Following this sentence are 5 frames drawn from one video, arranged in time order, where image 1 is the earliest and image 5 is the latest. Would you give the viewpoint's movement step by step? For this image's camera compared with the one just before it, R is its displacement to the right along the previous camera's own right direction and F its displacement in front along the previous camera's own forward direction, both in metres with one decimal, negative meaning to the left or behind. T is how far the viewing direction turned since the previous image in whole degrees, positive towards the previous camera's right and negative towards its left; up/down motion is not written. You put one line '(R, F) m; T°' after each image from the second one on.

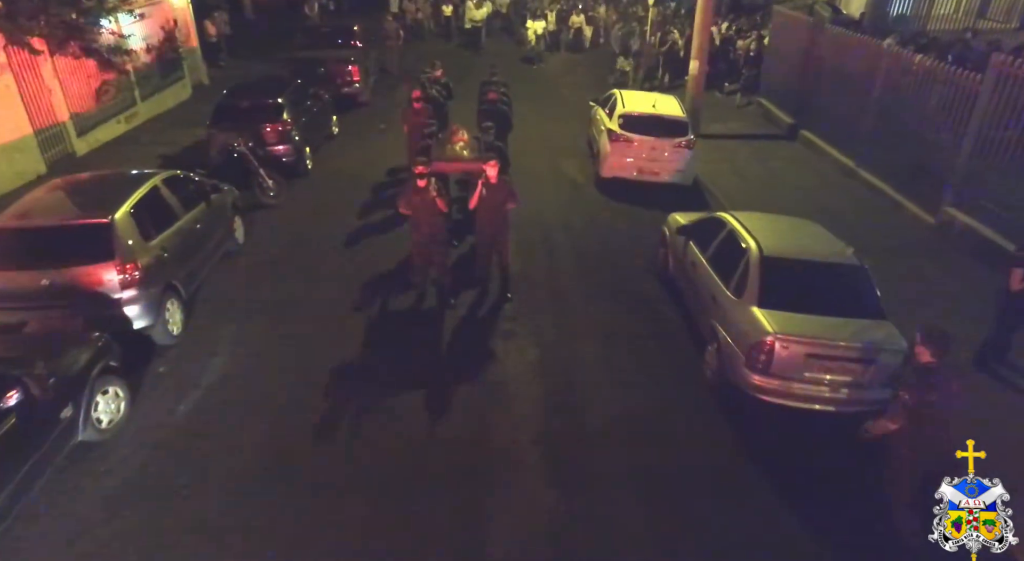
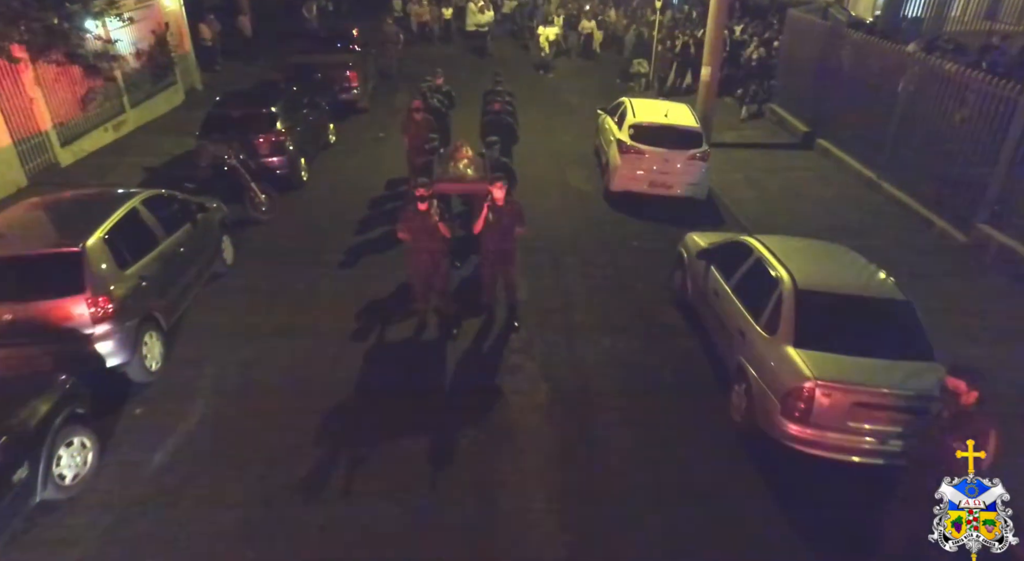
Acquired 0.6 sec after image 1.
(-0.1, +0.6) m; 0°
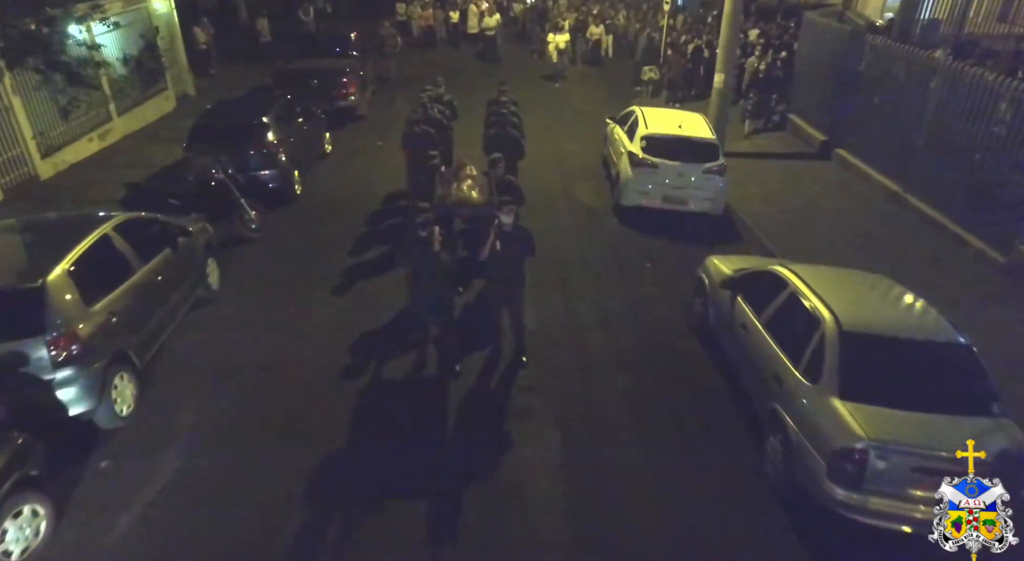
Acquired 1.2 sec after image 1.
(-0.1, +0.6) m; 0°
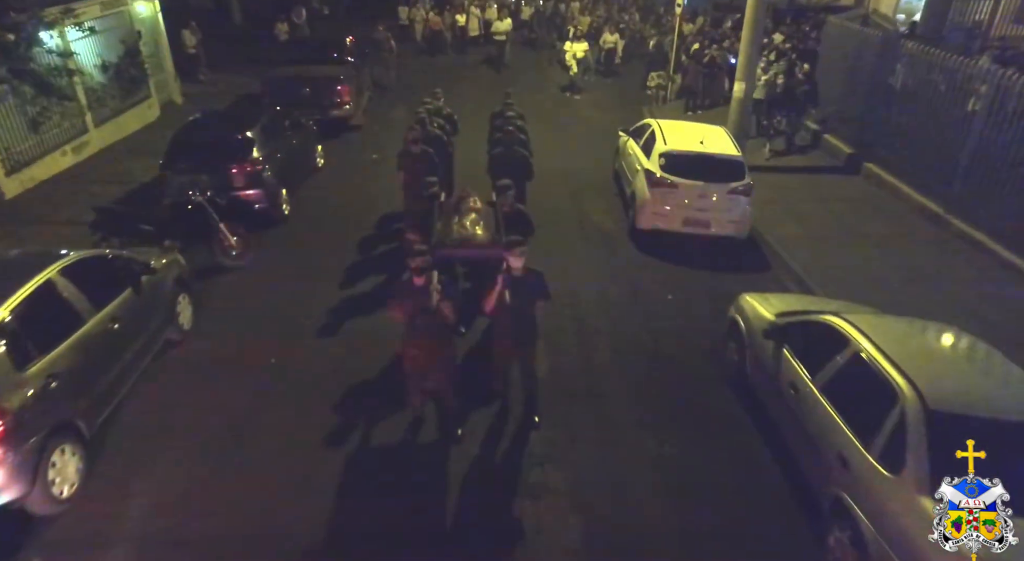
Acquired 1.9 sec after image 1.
(-0.1, +0.9) m; 0°
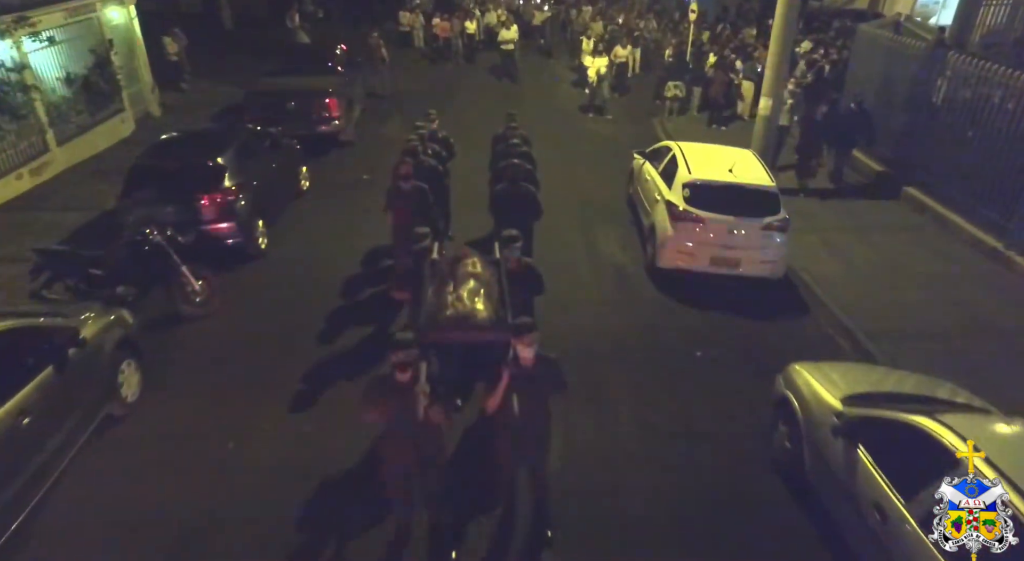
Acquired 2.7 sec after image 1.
(0.0, +1.2) m; 0°
